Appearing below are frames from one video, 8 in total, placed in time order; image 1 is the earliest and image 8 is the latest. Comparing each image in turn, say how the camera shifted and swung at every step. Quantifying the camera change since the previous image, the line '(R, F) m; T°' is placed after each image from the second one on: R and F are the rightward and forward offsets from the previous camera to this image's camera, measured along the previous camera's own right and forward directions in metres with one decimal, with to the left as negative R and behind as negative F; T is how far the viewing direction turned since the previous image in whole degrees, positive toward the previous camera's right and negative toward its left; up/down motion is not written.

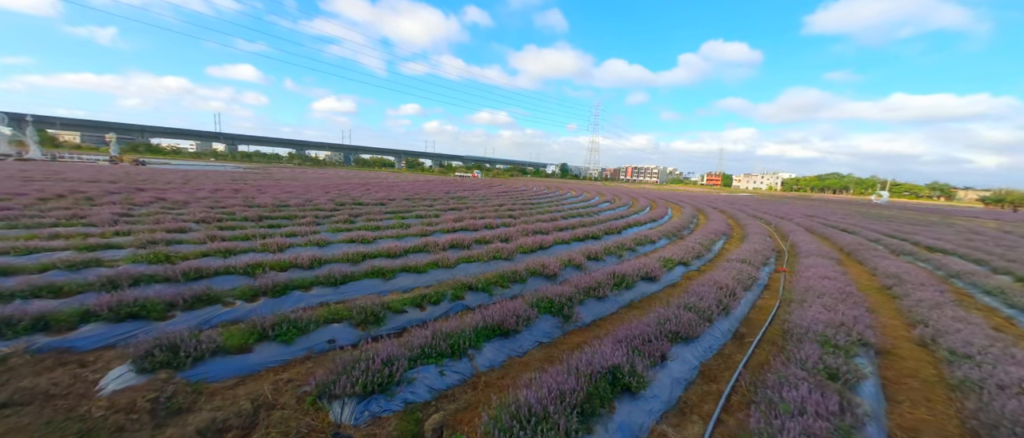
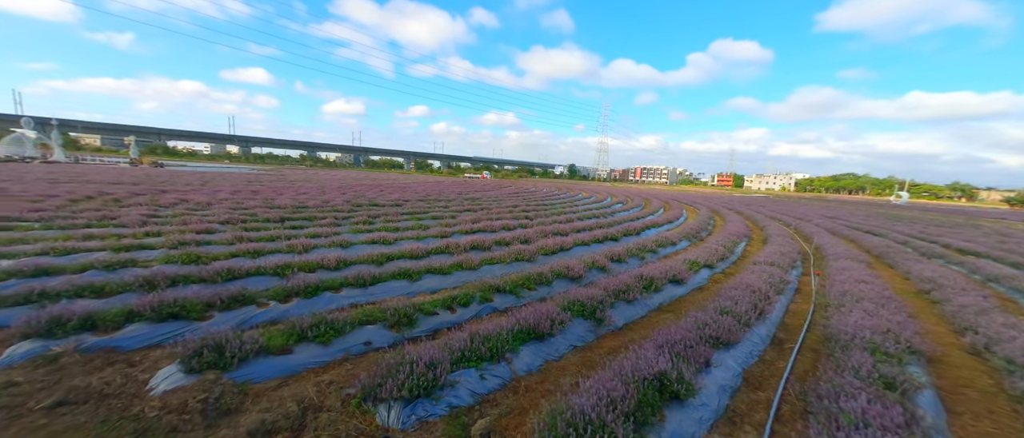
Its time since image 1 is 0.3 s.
(-0.3, 0.0) m; -1°
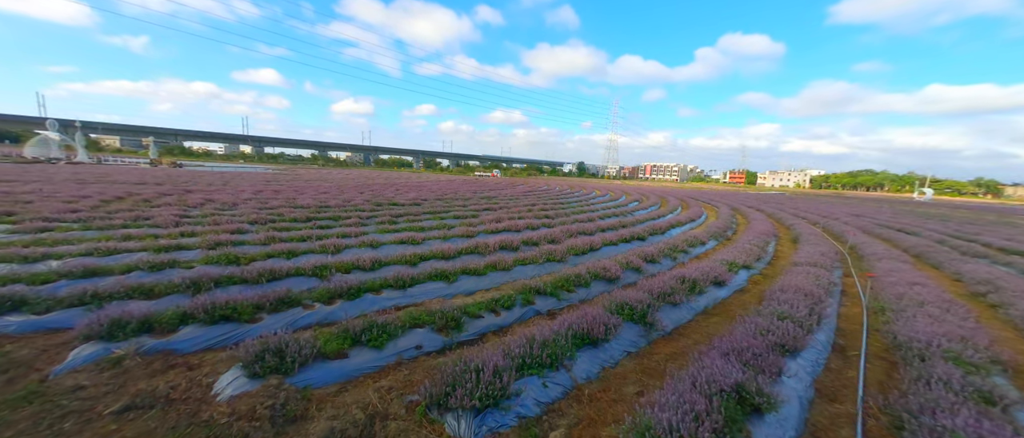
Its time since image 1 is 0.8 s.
(-0.5, +0.1) m; -2°
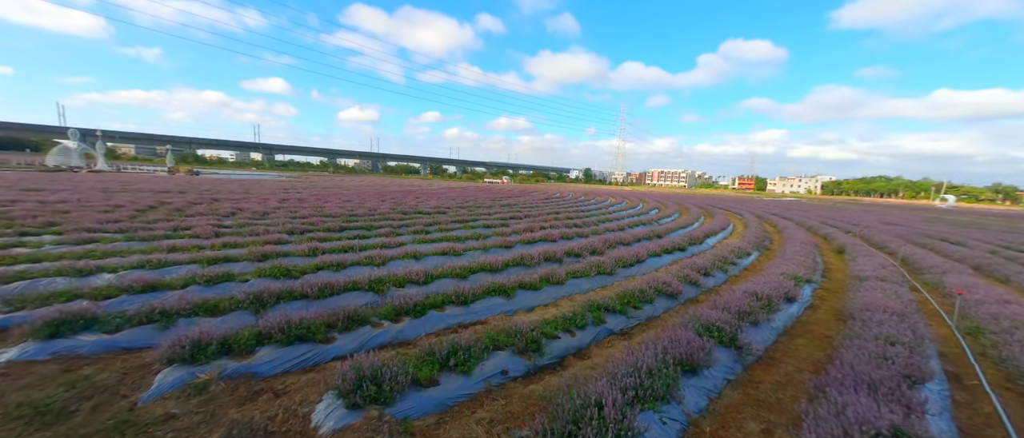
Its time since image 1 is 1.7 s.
(-0.9, +0.2) m; -1°
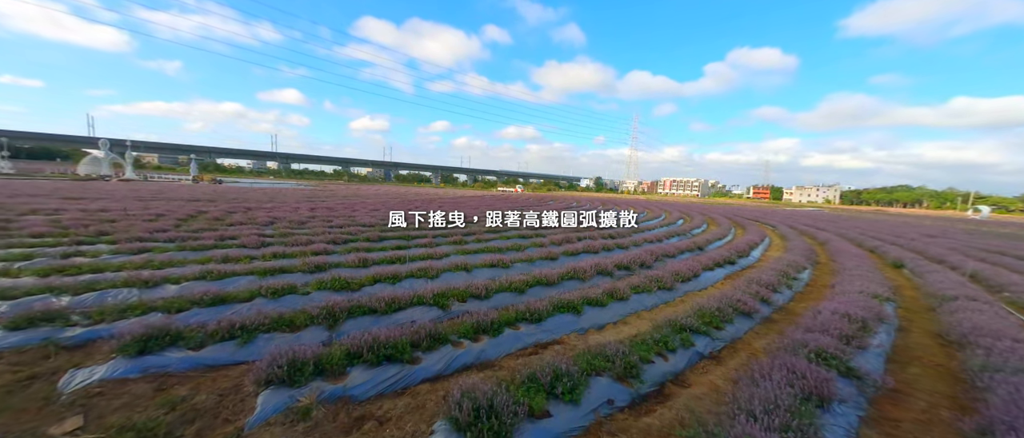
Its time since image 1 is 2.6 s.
(-0.9, +0.2) m; -2°
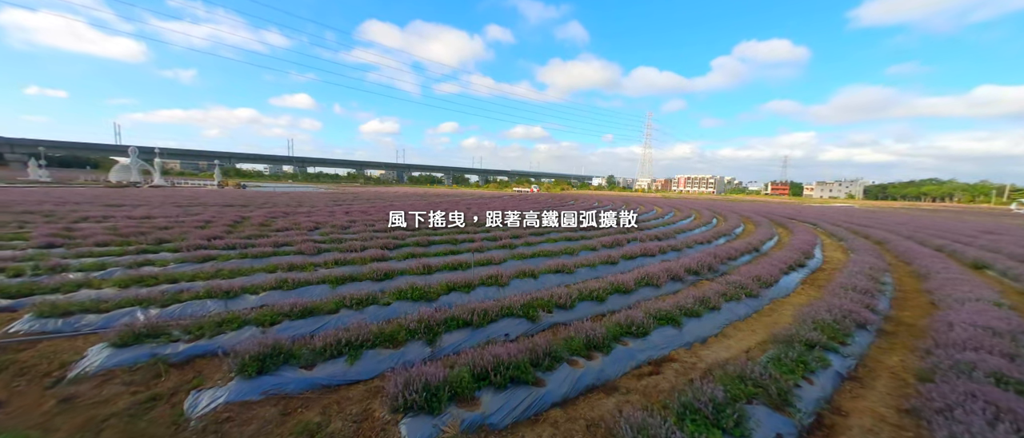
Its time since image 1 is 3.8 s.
(-1.2, +0.3) m; -3°
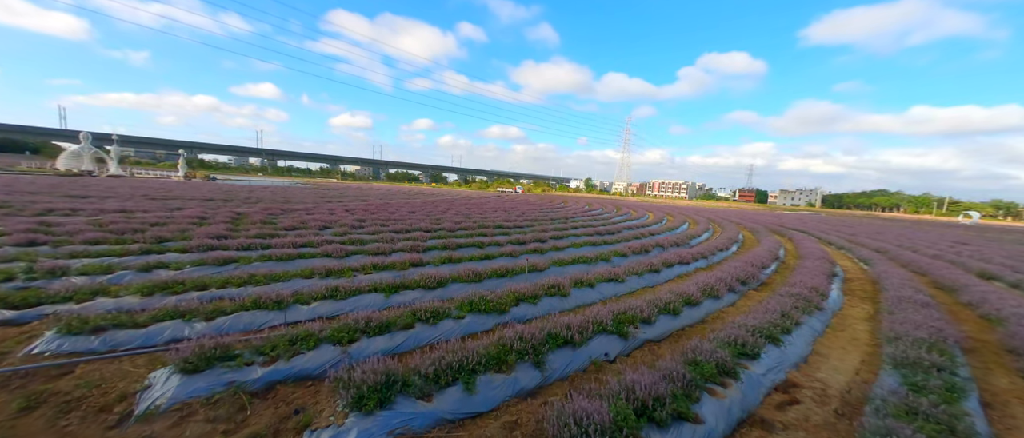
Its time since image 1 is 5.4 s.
(-1.6, +0.5) m; +3°
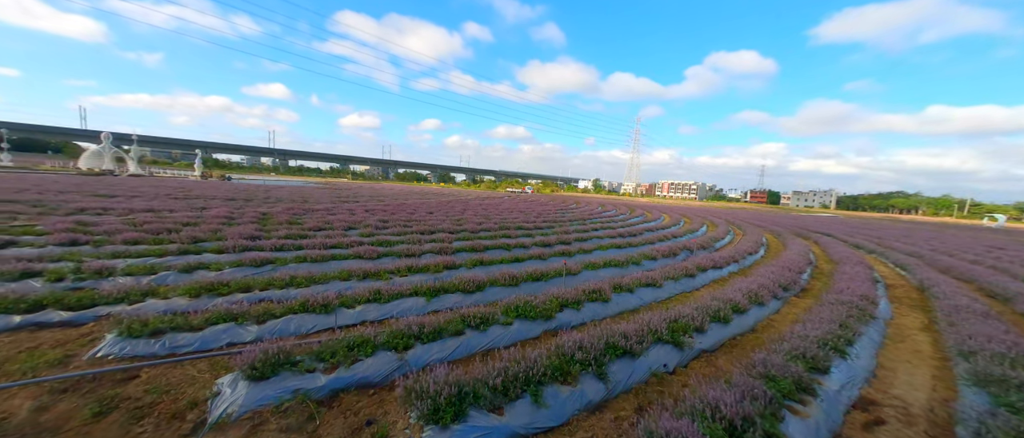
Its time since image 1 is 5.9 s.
(-0.6, +0.1) m; -2°
